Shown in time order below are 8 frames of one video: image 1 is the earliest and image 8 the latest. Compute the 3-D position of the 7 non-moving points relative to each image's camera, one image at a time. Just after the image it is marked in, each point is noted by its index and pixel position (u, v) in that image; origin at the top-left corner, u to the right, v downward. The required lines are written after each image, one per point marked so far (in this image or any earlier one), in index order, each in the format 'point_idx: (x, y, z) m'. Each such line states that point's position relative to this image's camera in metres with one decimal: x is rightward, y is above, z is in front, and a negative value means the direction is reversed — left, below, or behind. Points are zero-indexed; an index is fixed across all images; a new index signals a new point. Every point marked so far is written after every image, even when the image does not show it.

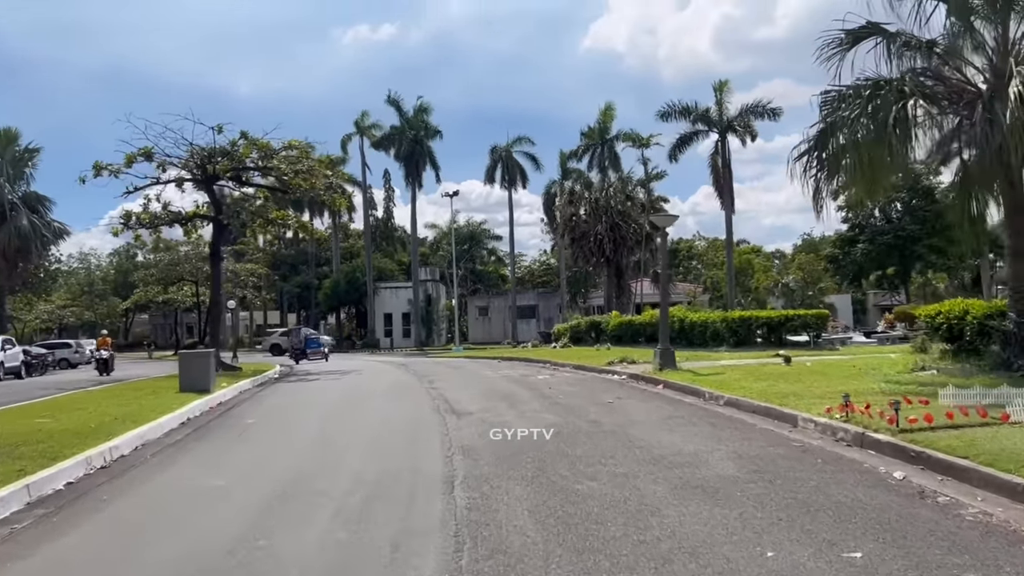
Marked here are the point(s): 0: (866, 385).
0: (+6.7, -1.9, +16.4) m
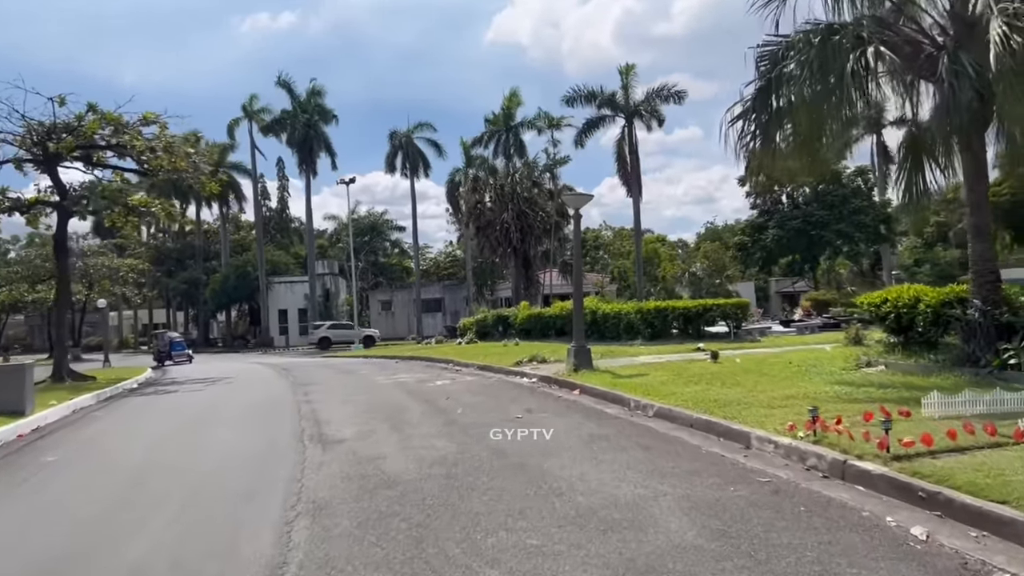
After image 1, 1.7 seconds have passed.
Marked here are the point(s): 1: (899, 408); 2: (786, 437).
0: (+4.9, -1.6, +13.8) m
1: (+5.0, -1.6, +11.1) m
2: (+3.4, -1.8, +10.5) m
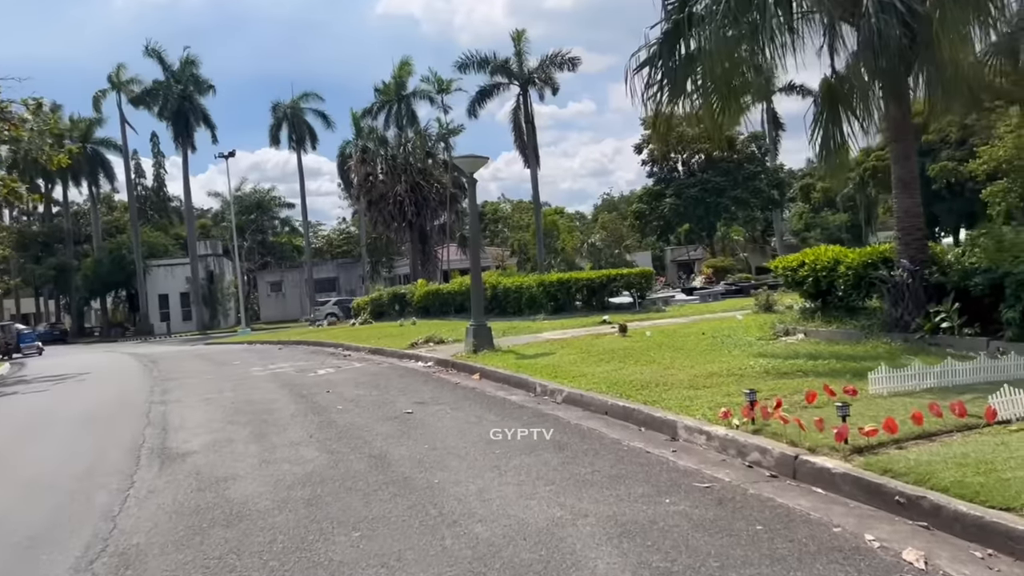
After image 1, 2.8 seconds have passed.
0: (+3.3, -1.1, +12.4) m
1: (+3.7, -1.1, +9.7) m
2: (+2.2, -1.4, +8.9) m
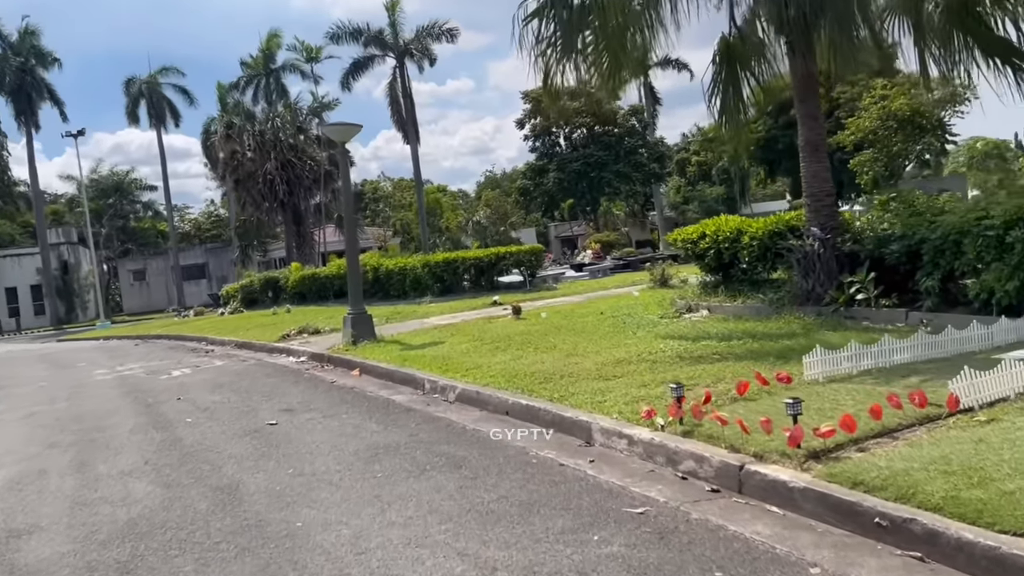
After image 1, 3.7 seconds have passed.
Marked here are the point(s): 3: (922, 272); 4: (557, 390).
0: (+1.8, -0.8, +11.2) m
1: (+2.6, -0.9, +8.5) m
2: (+1.1, -1.2, +7.6) m
3: (+5.3, +0.2, +11.2) m
4: (+0.5, -1.2, +9.6) m
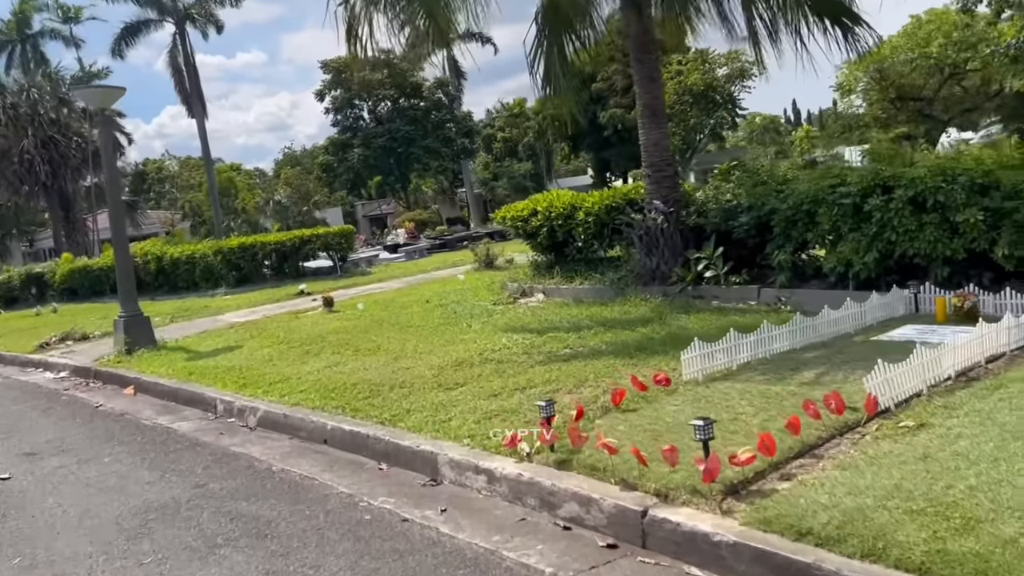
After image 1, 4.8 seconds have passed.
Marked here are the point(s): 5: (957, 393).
0: (-0.2, -0.6, +9.6) m
1: (+1.1, -0.7, +7.2) m
2: (-0.1, -1.2, +6.0) m
3: (+3.2, +0.5, +10.4) m
4: (-1.1, -1.1, +7.8) m
5: (+3.1, -0.7, +5.9) m
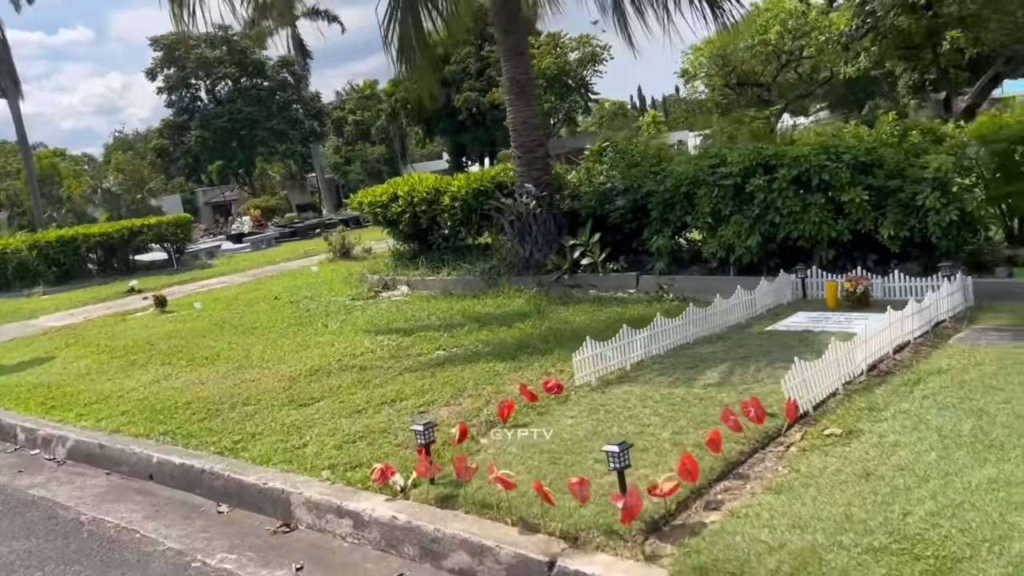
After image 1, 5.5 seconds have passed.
0: (-1.6, -0.6, +8.5) m
1: (+0.1, -0.7, +6.3) m
2: (-0.8, -1.2, +4.9) m
3: (+1.6, +0.7, +9.8) m
4: (-2.1, -1.1, +6.5) m
5: (+2.3, -0.6, +5.4) m
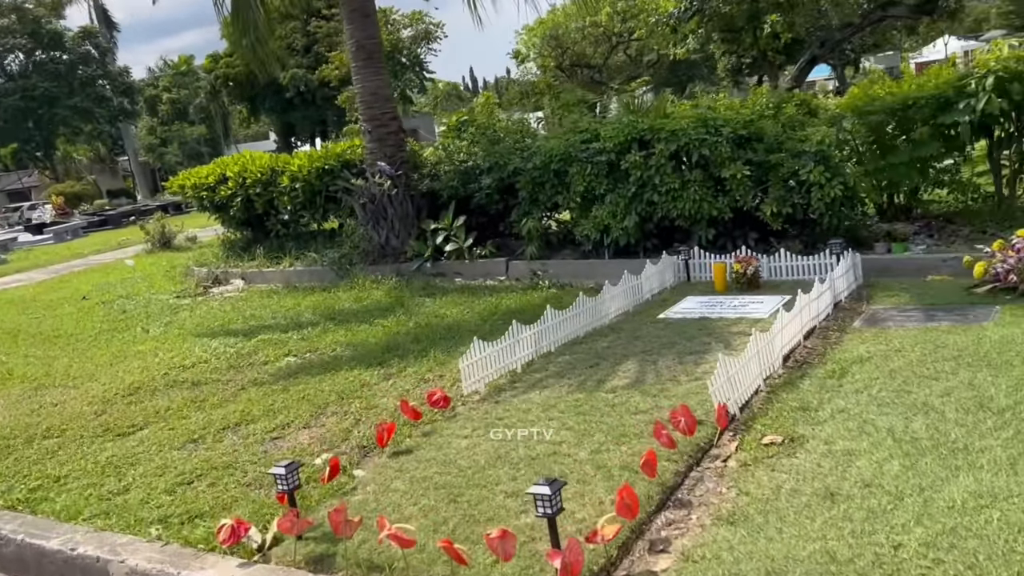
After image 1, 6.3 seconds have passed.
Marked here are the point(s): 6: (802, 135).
0: (-2.8, -0.6, +7.1) m
1: (-0.6, -0.6, +5.4) m
2: (-1.3, -1.2, +3.8) m
3: (+0.1, +0.8, +9.0) m
4: (-2.9, -1.1, +5.1) m
5: (+1.6, -0.5, +4.8) m
6: (+2.6, +1.4, +7.8) m
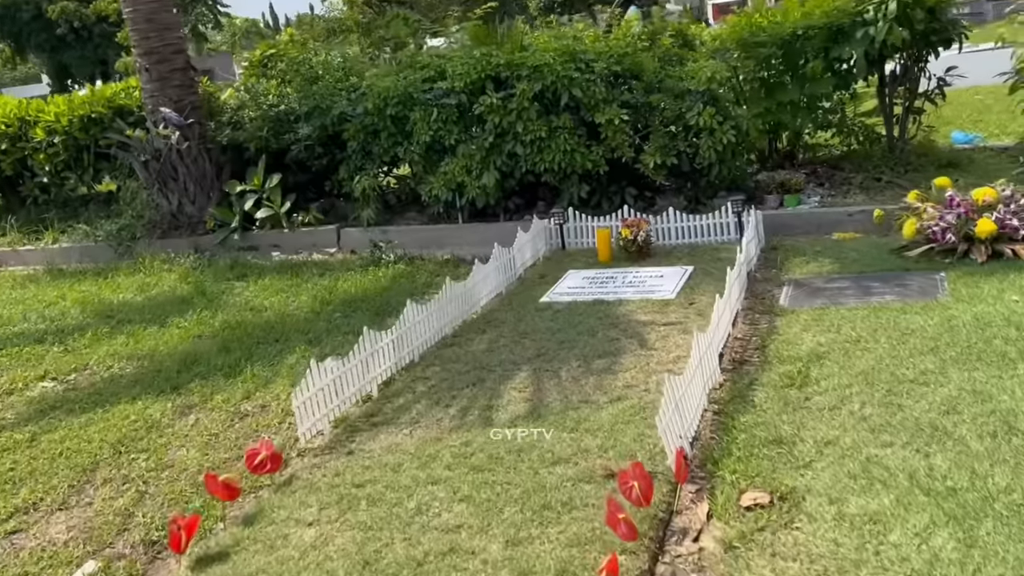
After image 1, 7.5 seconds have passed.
0: (-3.7, -0.6, +5.0) m
1: (-1.3, -0.7, +3.7) m
2: (-1.6, -1.4, +2.1) m
3: (-1.4, +1.0, +7.3) m
4: (-3.4, -1.3, +3.1) m
5: (+1.0, -0.5, +3.7) m
6: (+1.3, +1.7, +6.6) m
